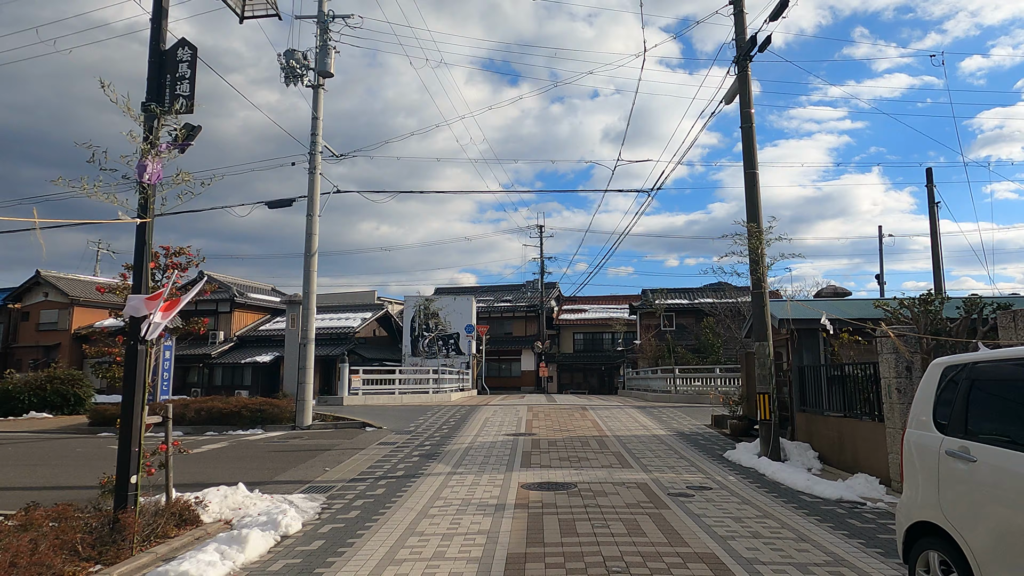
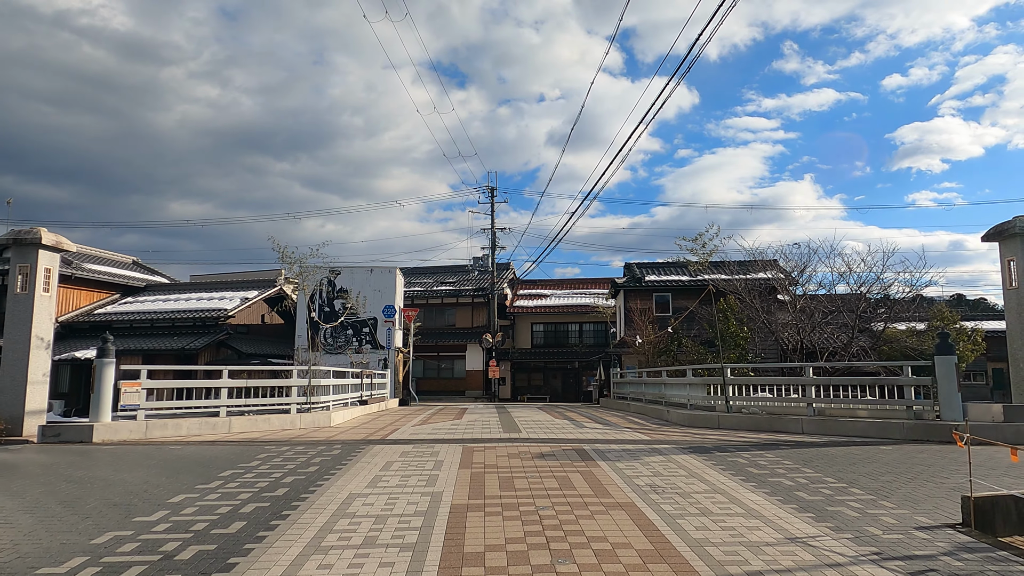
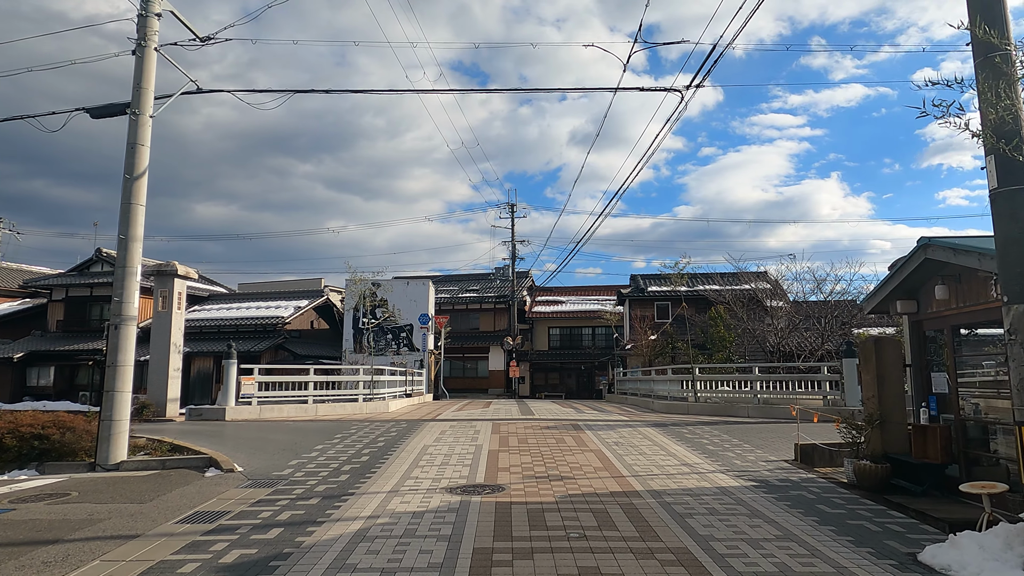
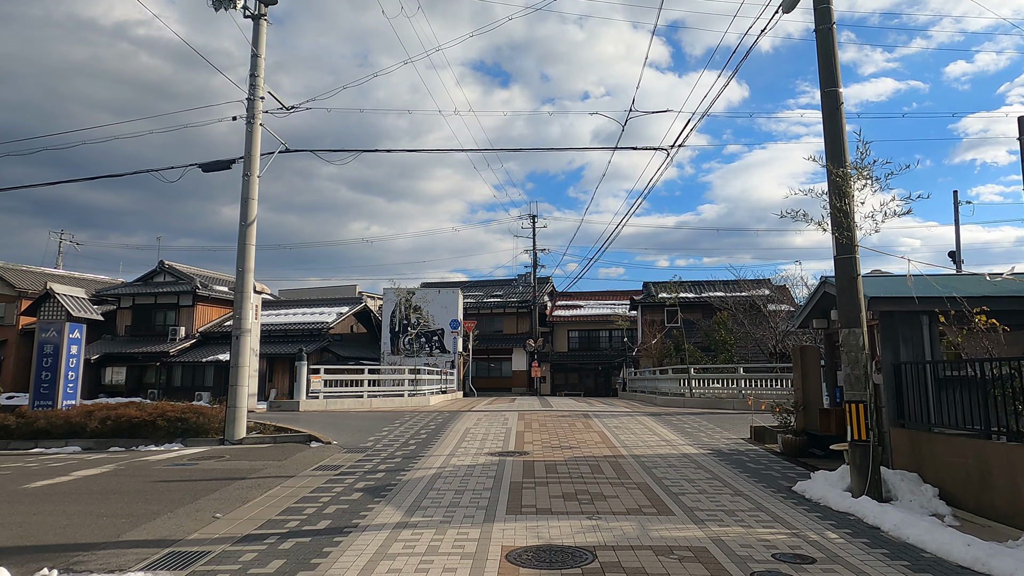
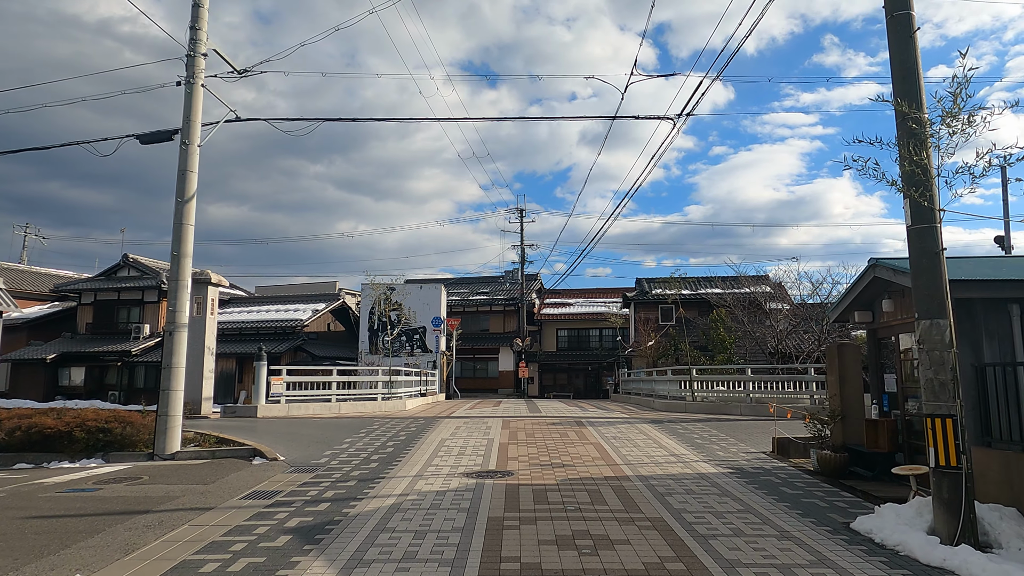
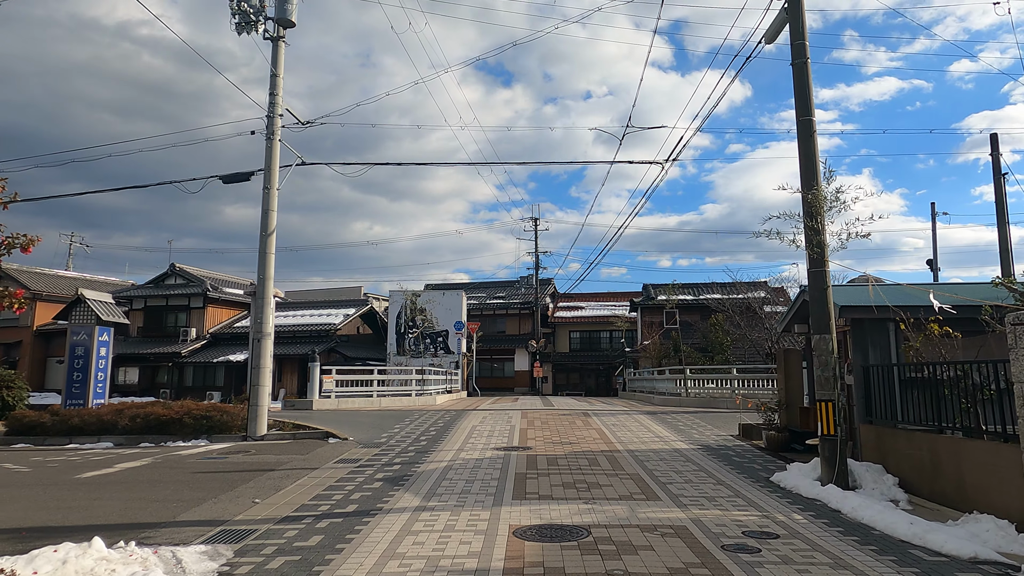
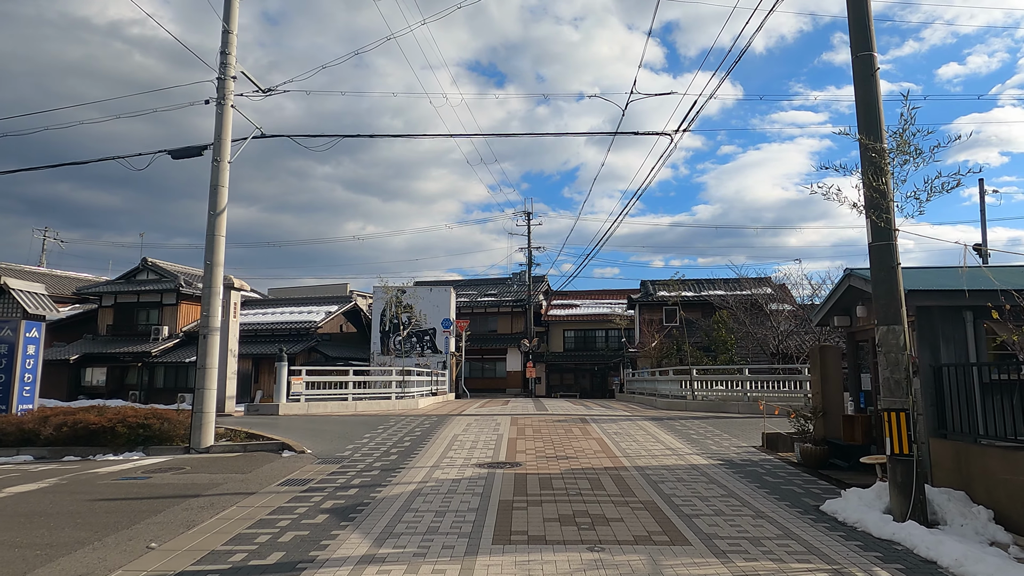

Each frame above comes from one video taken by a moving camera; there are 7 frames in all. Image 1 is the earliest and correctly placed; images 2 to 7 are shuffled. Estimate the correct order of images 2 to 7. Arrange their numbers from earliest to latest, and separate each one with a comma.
6, 4, 7, 5, 3, 2
